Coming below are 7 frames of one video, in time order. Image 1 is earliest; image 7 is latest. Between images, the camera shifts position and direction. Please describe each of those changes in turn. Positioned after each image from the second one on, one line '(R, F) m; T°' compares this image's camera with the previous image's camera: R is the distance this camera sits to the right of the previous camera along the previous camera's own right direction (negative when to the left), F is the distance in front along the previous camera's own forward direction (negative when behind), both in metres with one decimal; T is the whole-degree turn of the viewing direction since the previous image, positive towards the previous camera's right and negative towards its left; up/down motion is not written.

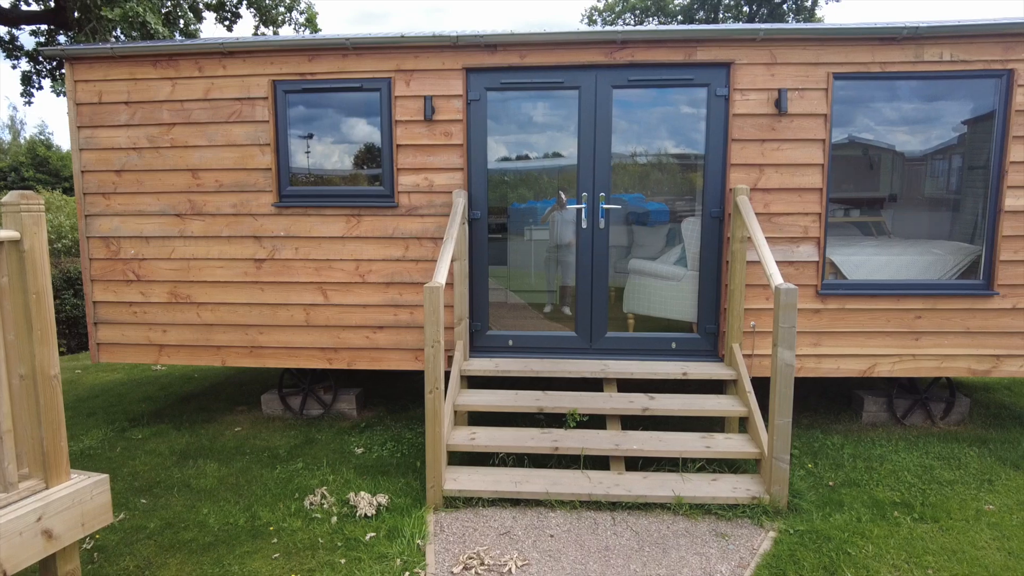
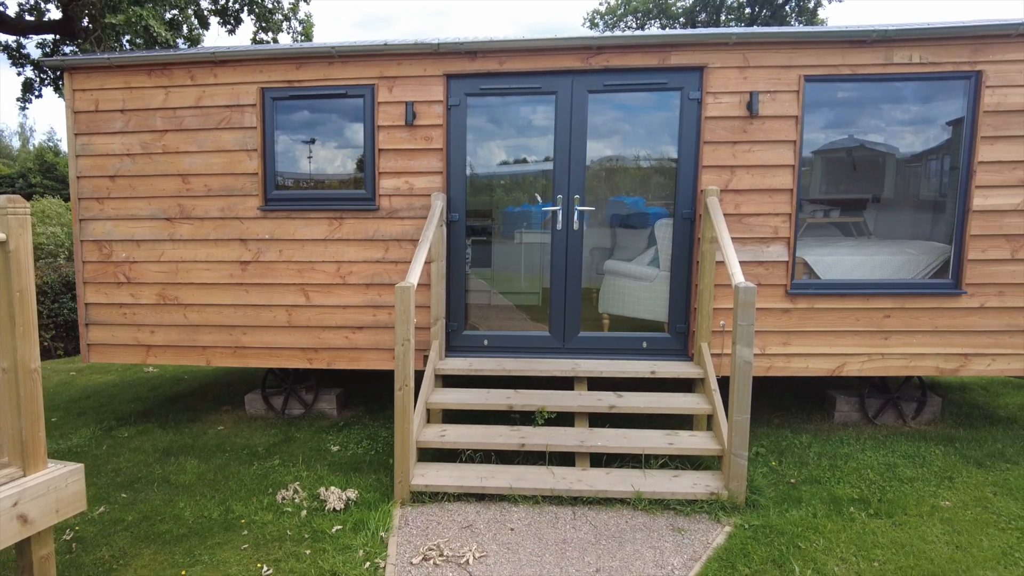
(+0.2, -0.1) m; -2°
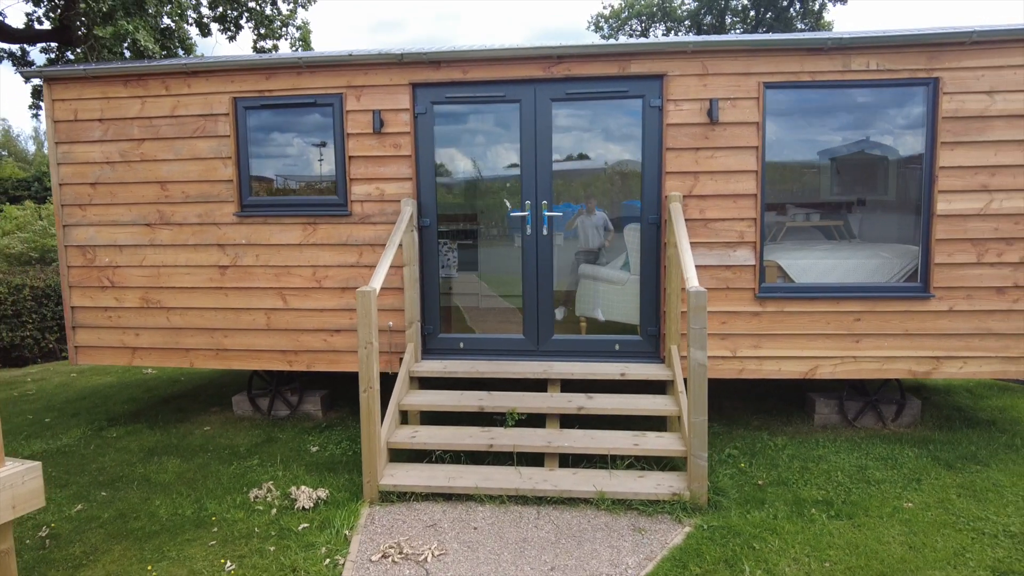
(+0.2, -0.1) m; -2°
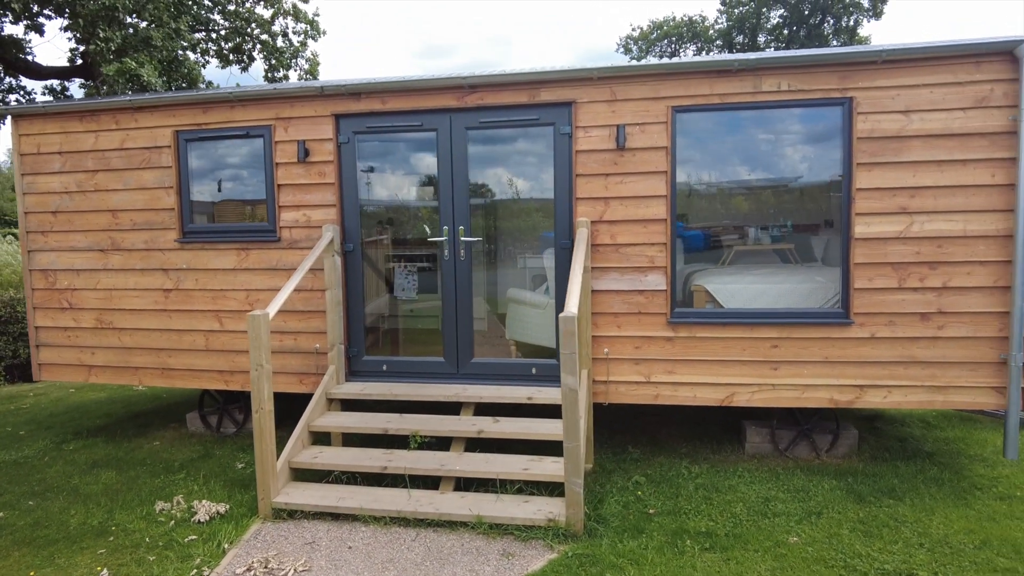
(+0.8, 0.0) m; -7°
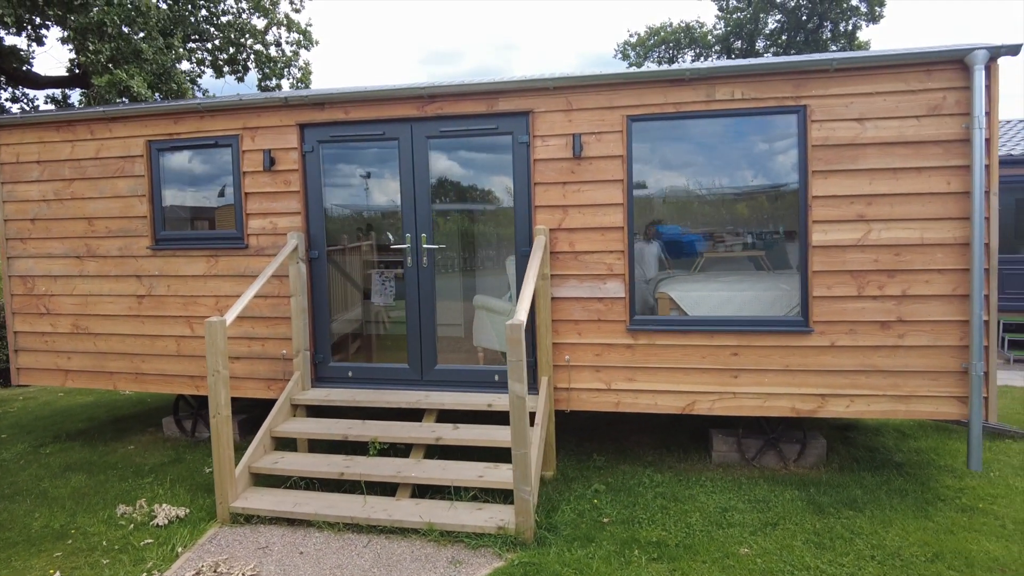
(+0.3, 0.0) m; -2°
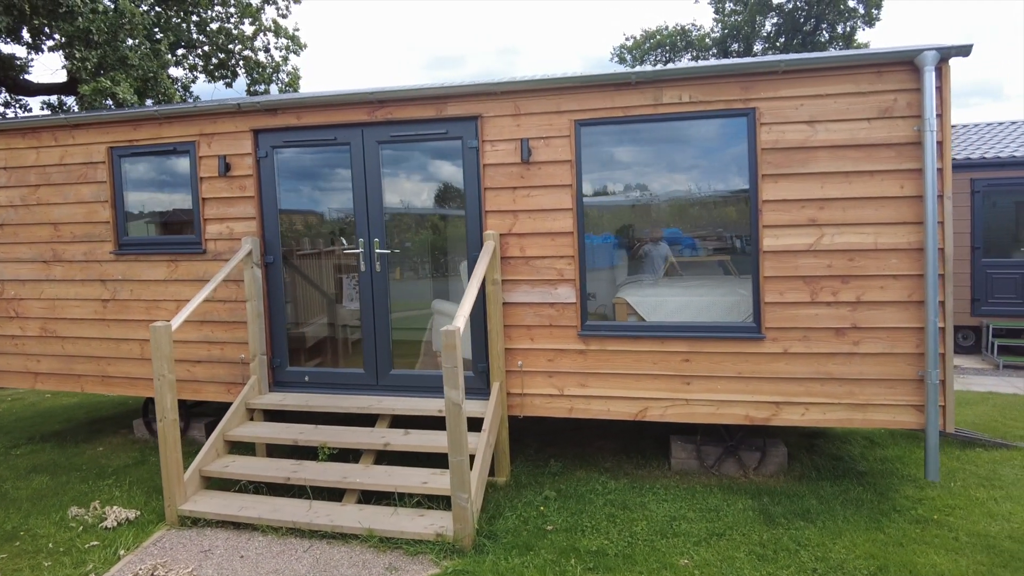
(+0.3, 0.0) m; -2°
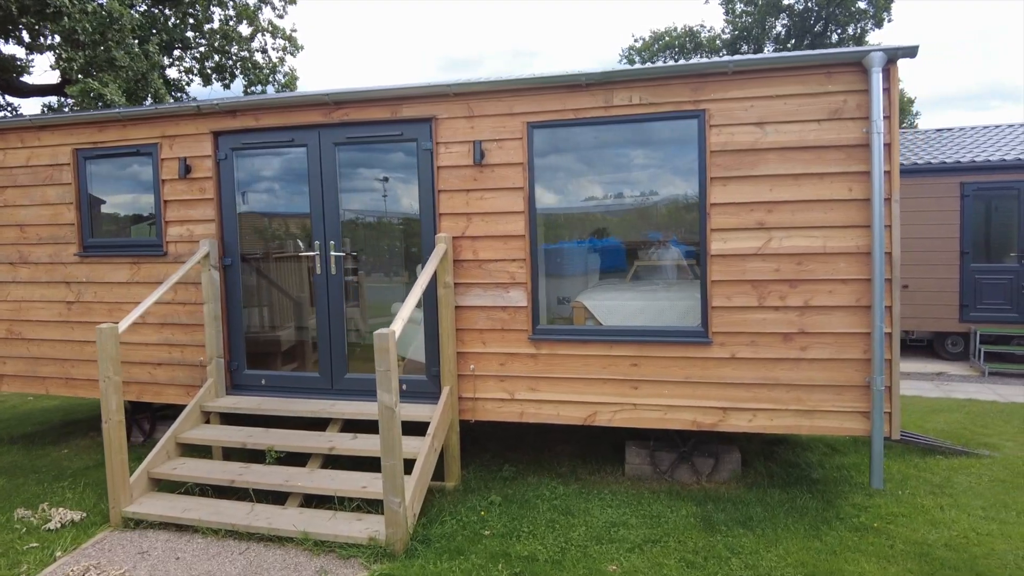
(+0.3, 0.0) m; -2°
